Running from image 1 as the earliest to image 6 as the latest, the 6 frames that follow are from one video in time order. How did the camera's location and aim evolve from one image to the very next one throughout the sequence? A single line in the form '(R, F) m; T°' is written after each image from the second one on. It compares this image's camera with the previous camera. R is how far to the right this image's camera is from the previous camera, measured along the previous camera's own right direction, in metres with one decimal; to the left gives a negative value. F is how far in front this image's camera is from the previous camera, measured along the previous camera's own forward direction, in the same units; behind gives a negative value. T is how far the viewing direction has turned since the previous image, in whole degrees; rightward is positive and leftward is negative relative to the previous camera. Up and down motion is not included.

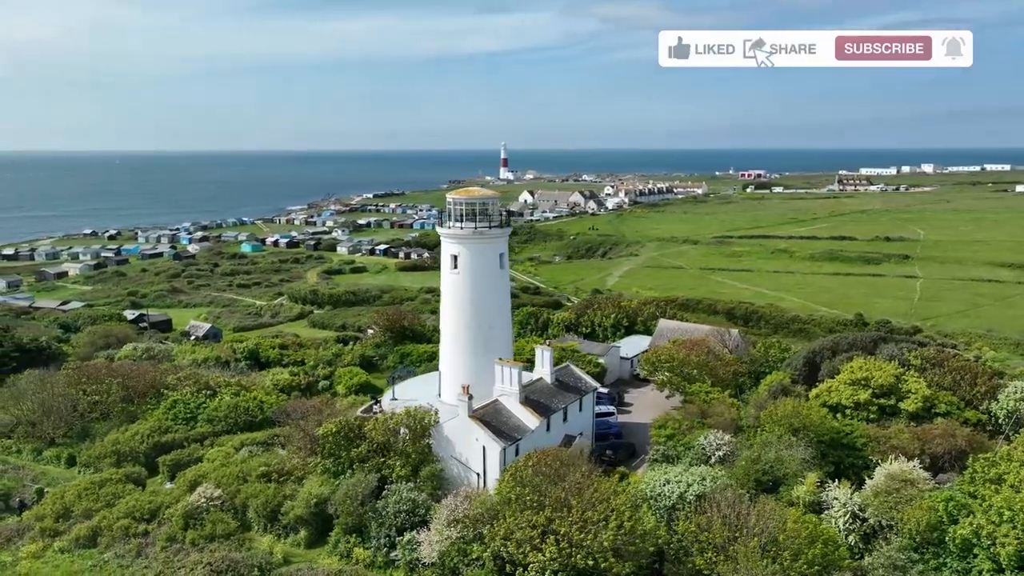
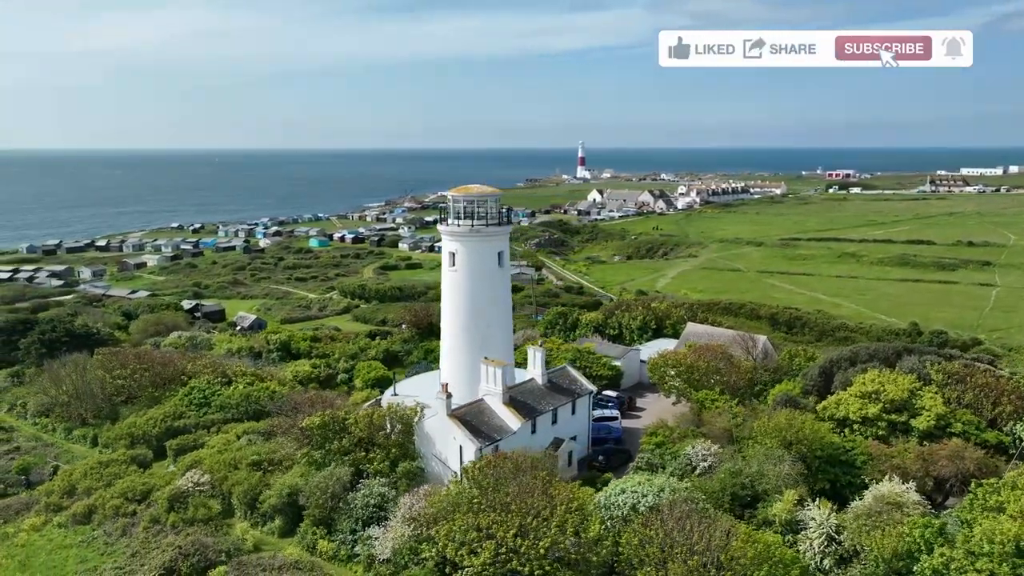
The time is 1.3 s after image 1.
(+3.5, +0.6) m; -6°
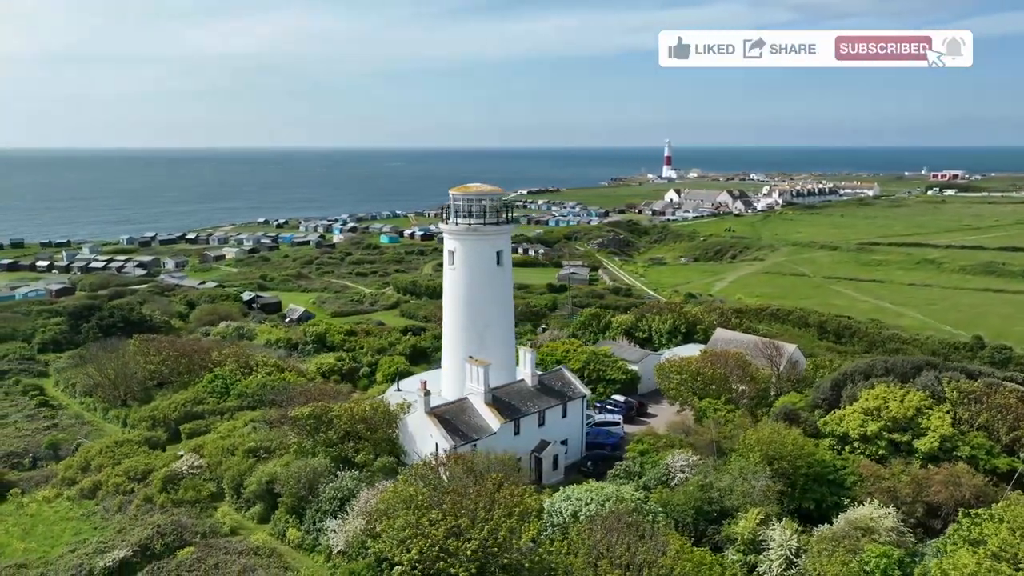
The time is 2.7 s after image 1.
(+3.8, +0.4) m; -7°
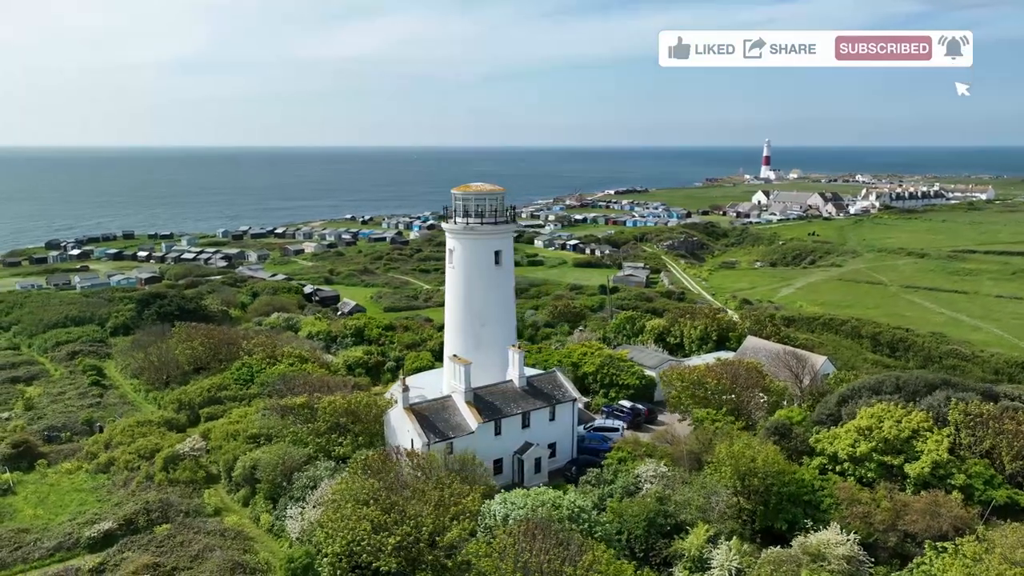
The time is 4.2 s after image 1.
(+4.1, +0.3) m; -7°
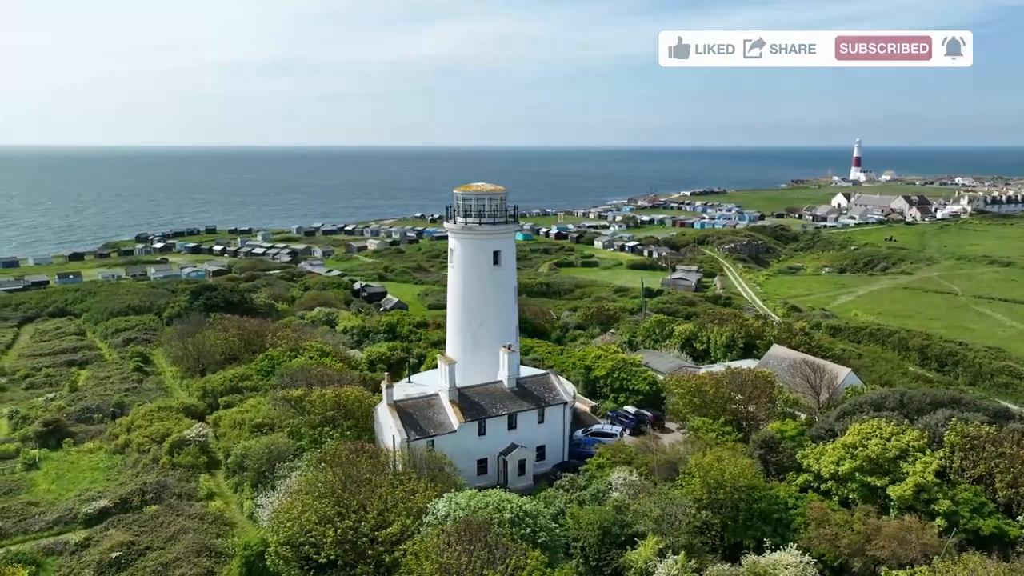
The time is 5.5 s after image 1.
(+3.4, +0.3) m; -6°
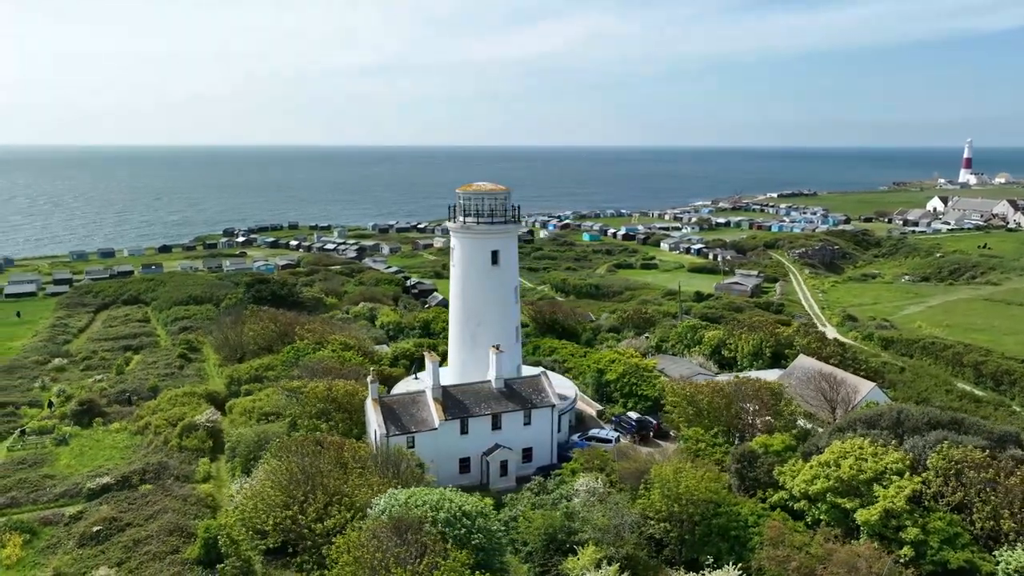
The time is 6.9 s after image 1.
(+3.8, +0.3) m; -7°
